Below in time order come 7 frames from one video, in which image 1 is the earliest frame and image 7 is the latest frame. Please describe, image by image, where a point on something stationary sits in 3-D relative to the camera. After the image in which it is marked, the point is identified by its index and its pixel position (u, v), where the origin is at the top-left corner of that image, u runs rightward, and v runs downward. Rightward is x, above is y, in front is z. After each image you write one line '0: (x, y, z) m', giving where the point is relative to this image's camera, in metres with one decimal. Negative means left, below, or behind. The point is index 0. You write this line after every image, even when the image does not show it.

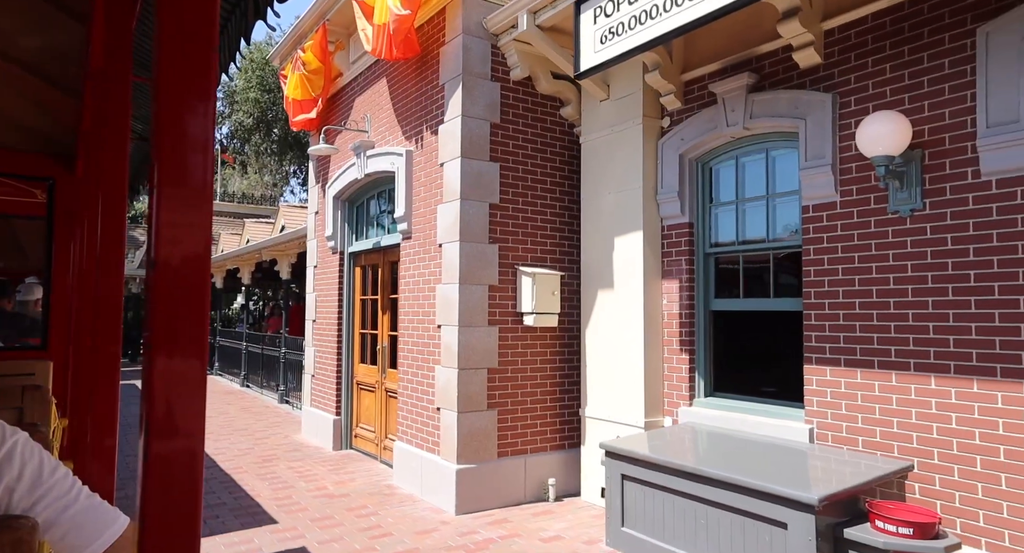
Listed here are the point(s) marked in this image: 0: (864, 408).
0: (+2.3, -0.8, +4.2) m
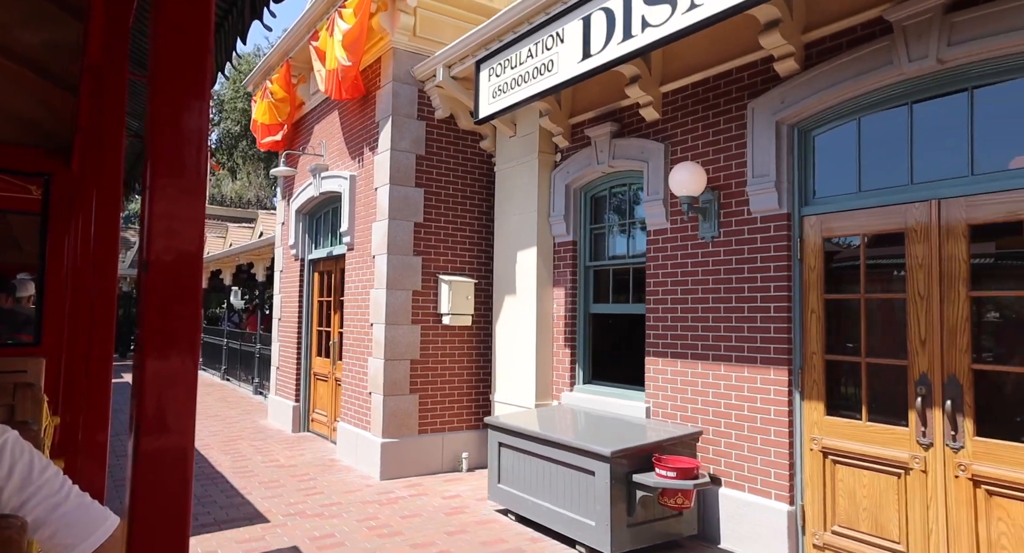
0: (+1.4, -0.9, +5.4) m
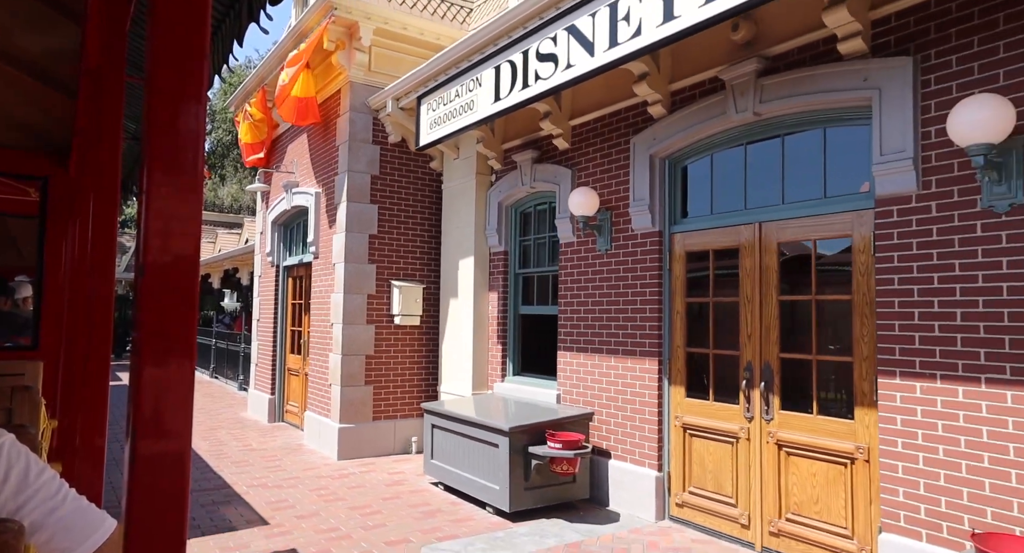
0: (+0.7, -1.0, +6.4) m
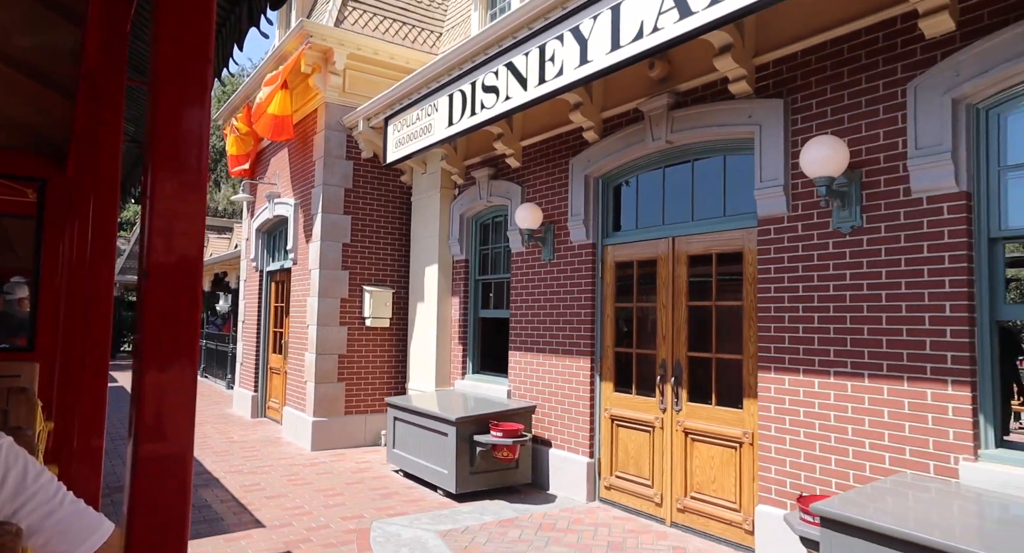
0: (+0.2, -1.1, +7.1) m
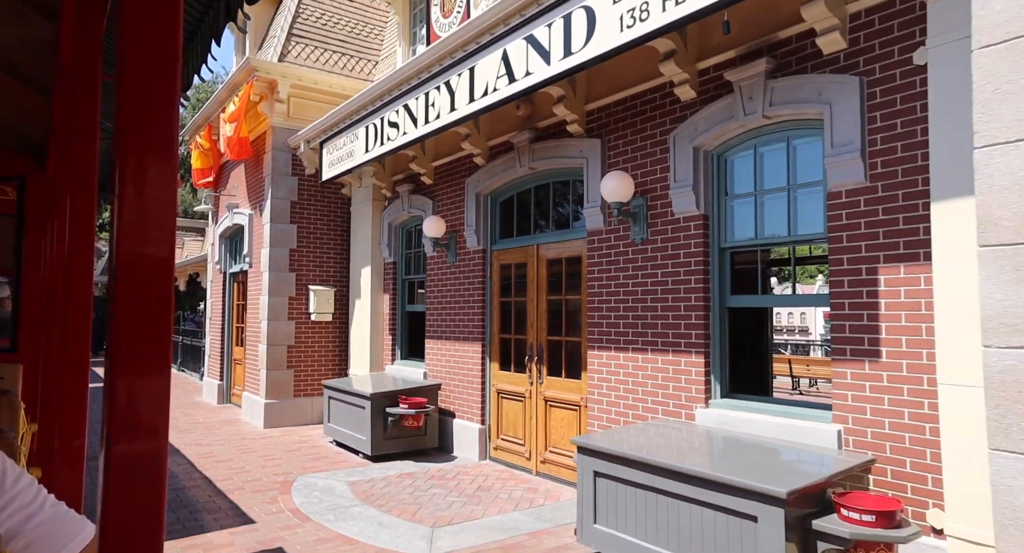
0: (-1.0, -1.1, +8.5) m
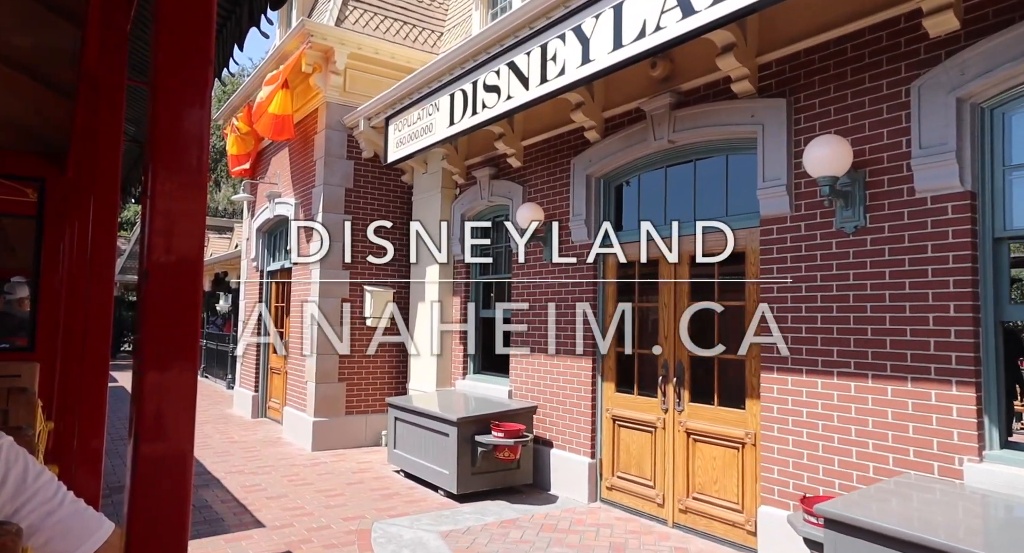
0: (+0.2, -1.1, +7.1) m
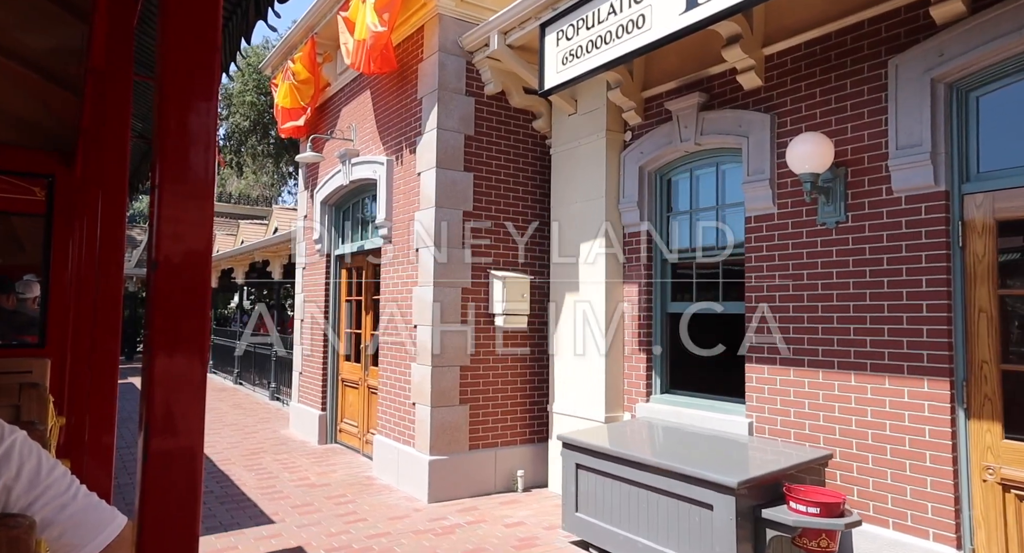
0: (+2.0, -0.9, +4.6) m
